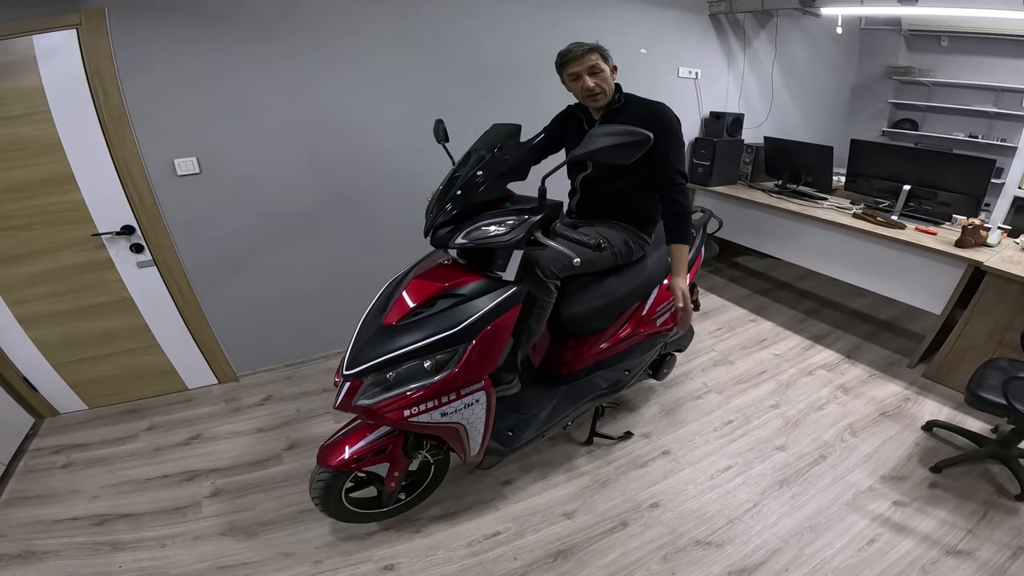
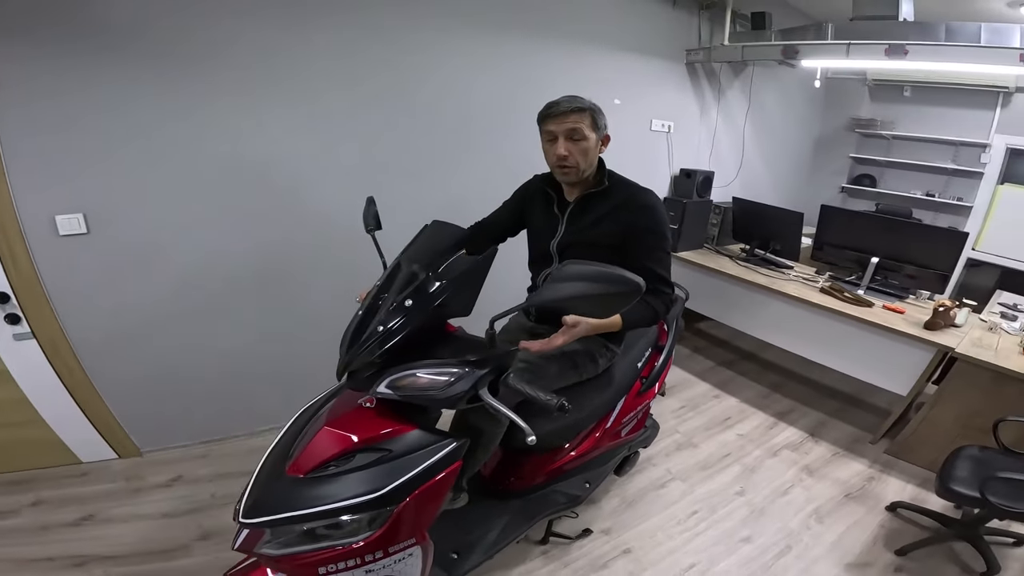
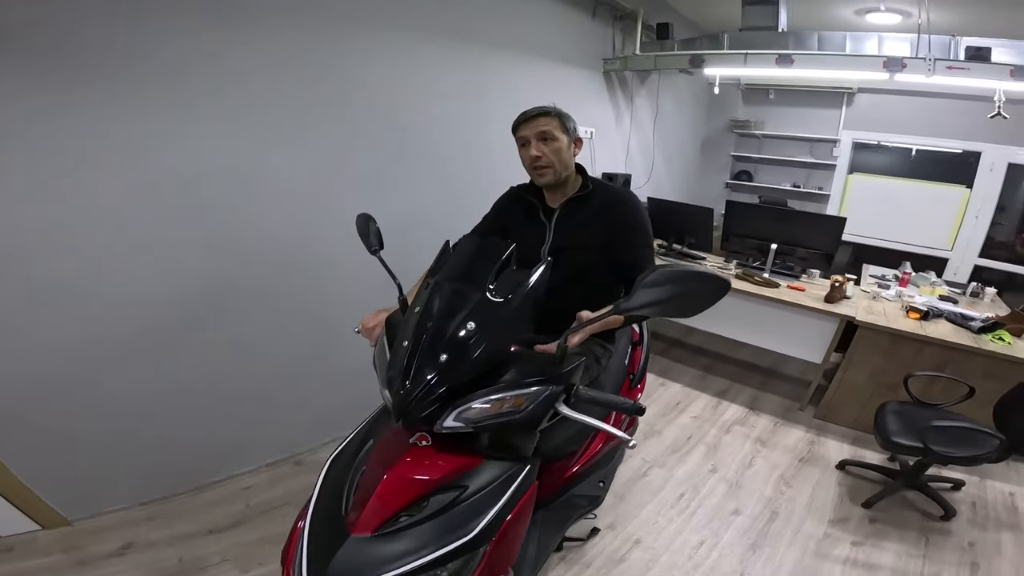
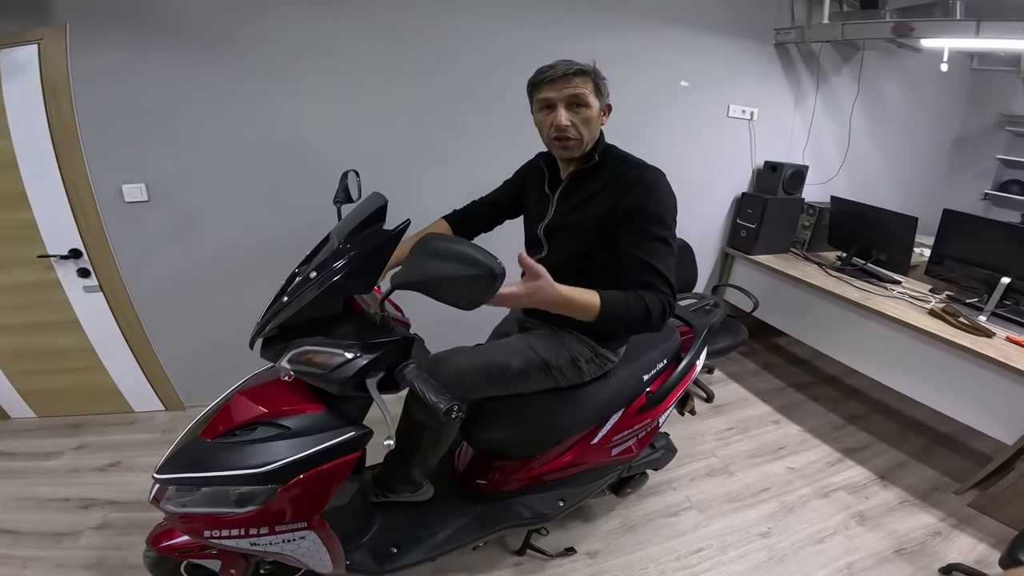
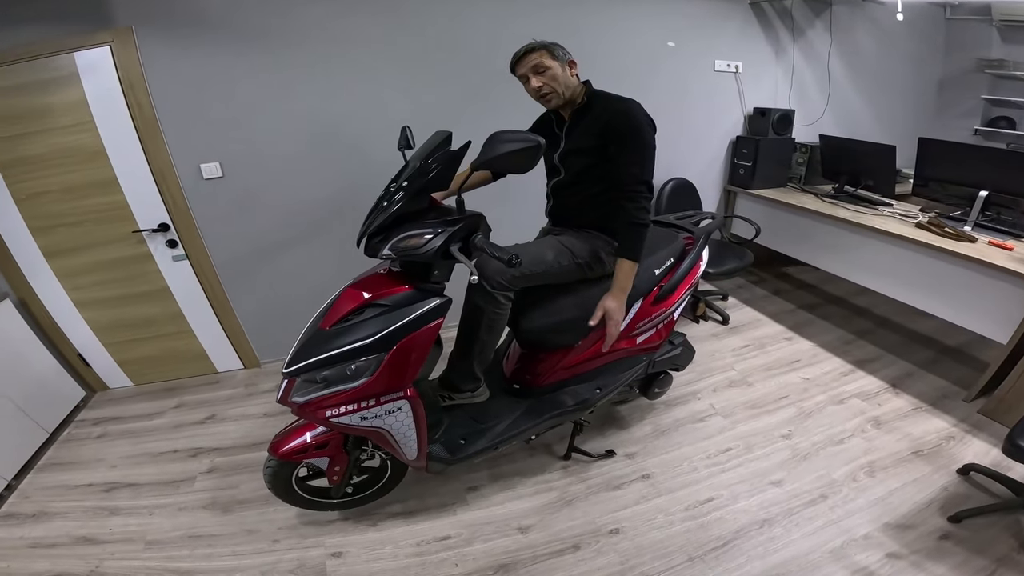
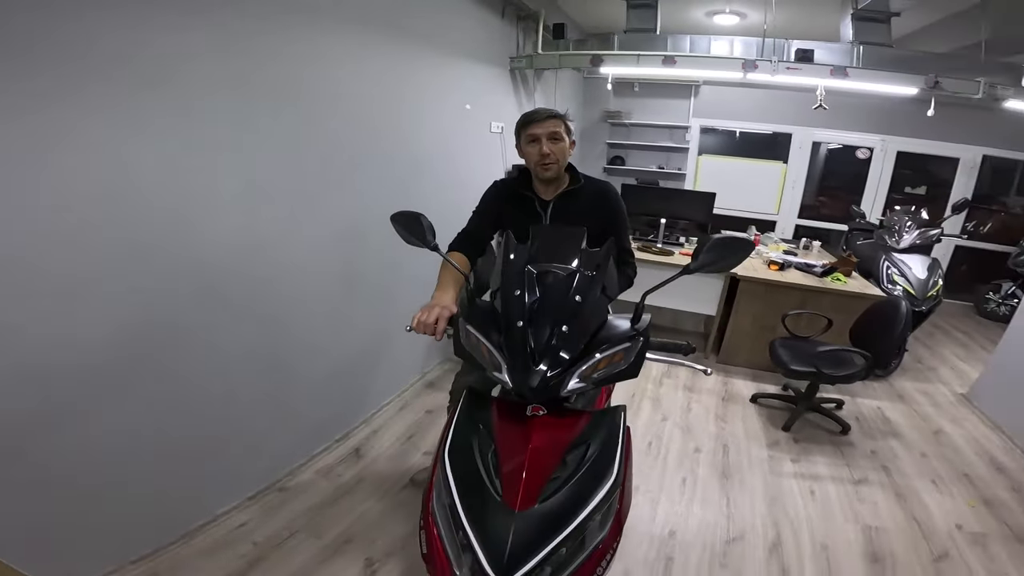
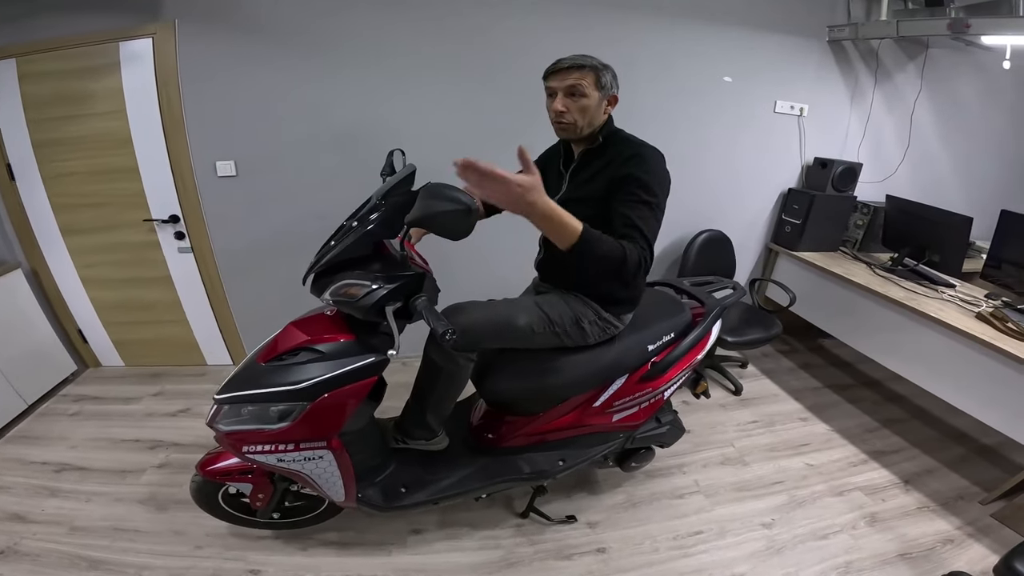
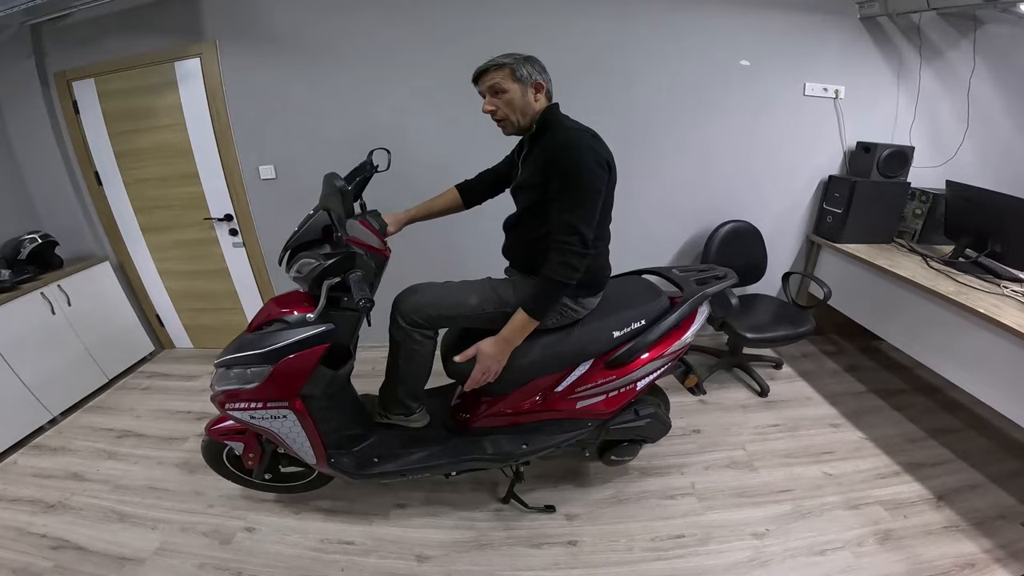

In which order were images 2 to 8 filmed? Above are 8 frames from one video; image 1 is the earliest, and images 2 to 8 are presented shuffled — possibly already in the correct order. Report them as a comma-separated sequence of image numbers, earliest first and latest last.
5, 8, 7, 4, 2, 3, 6
